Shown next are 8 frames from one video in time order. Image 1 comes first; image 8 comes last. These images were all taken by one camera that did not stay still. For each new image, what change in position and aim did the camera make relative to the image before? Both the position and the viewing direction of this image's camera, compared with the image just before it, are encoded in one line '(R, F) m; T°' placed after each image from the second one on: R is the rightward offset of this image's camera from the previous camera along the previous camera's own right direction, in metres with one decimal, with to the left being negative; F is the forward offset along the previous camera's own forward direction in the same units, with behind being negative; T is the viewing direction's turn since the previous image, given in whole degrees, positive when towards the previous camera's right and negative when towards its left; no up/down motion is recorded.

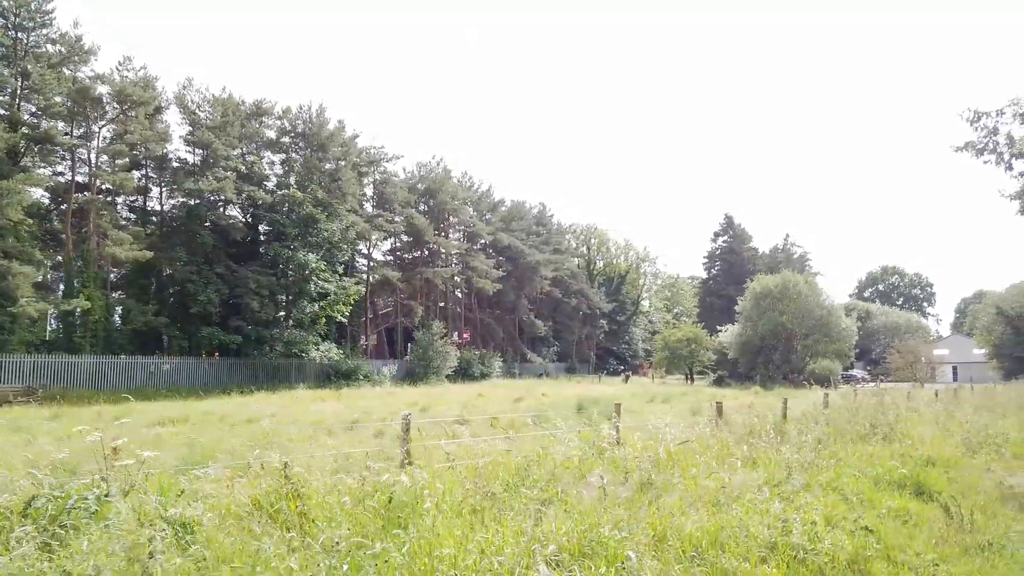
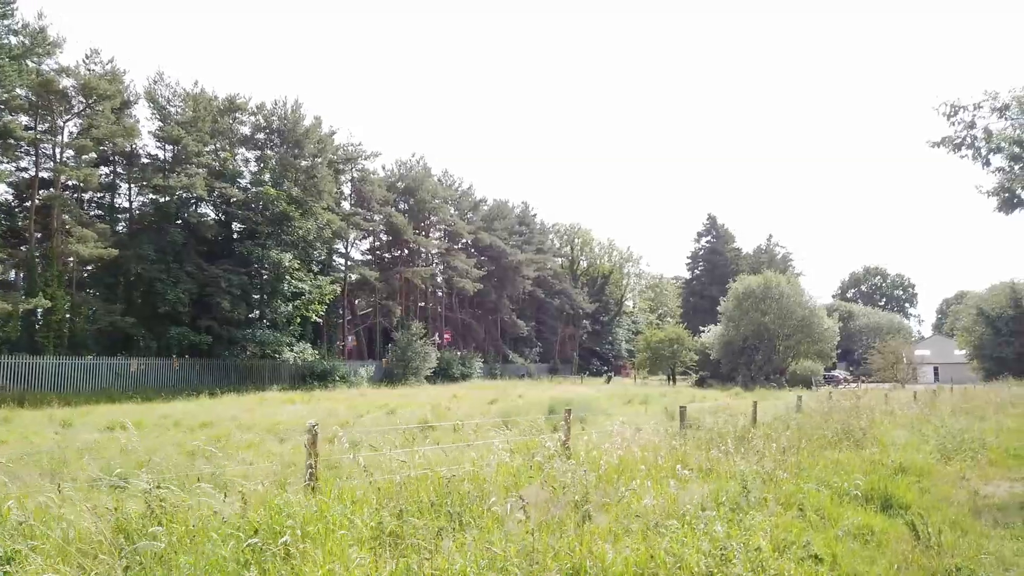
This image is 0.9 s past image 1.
(+0.4, +0.5) m; +1°
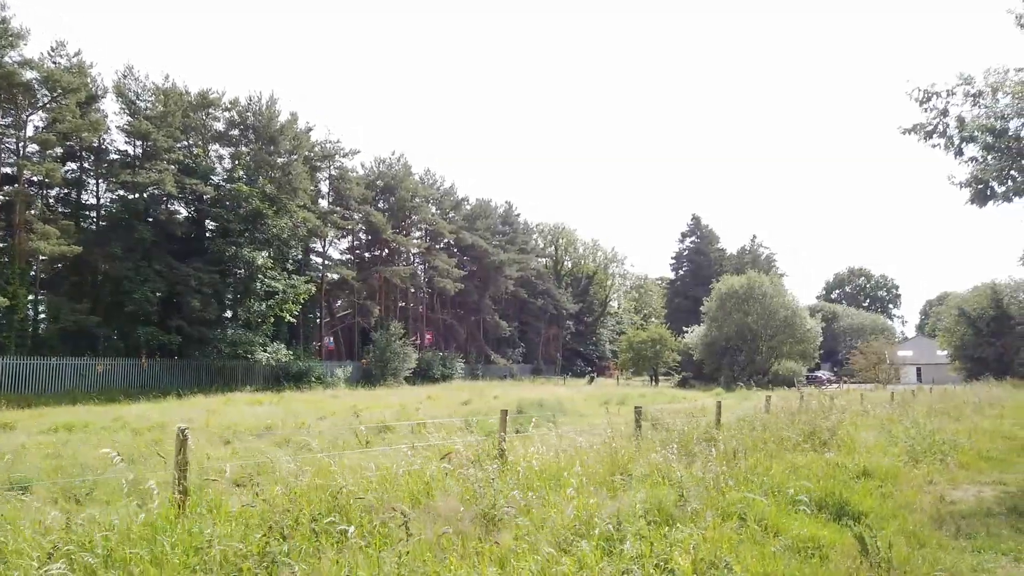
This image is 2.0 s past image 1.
(+0.5, +0.5) m; +1°
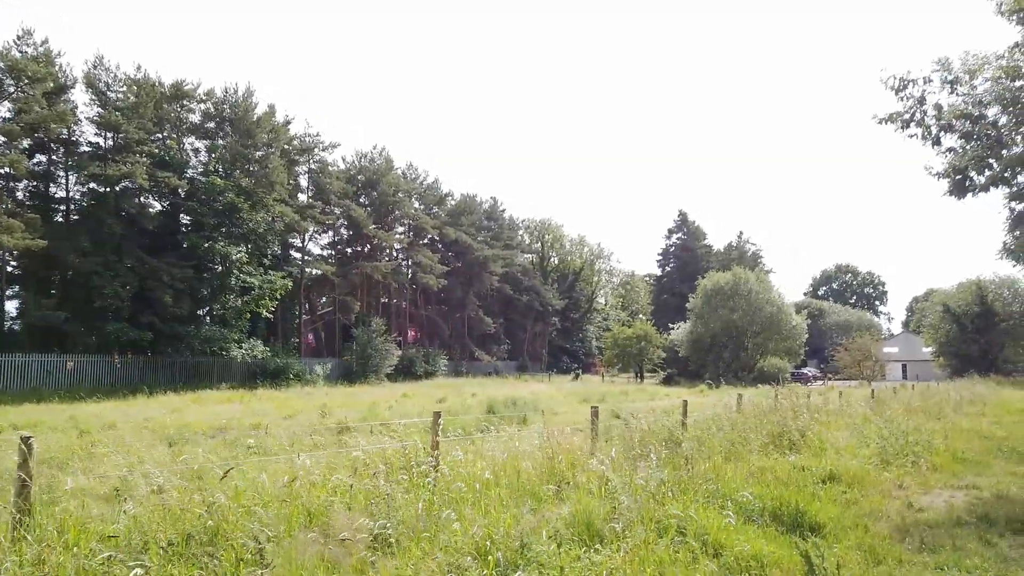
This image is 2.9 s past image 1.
(+0.5, +0.5) m; +1°
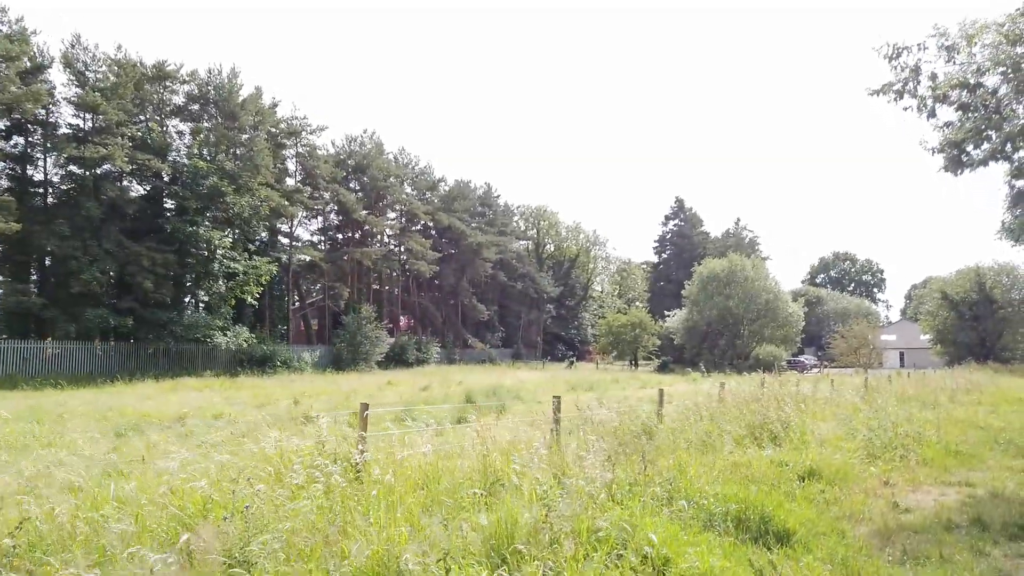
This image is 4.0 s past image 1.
(+0.5, +0.6) m; 0°
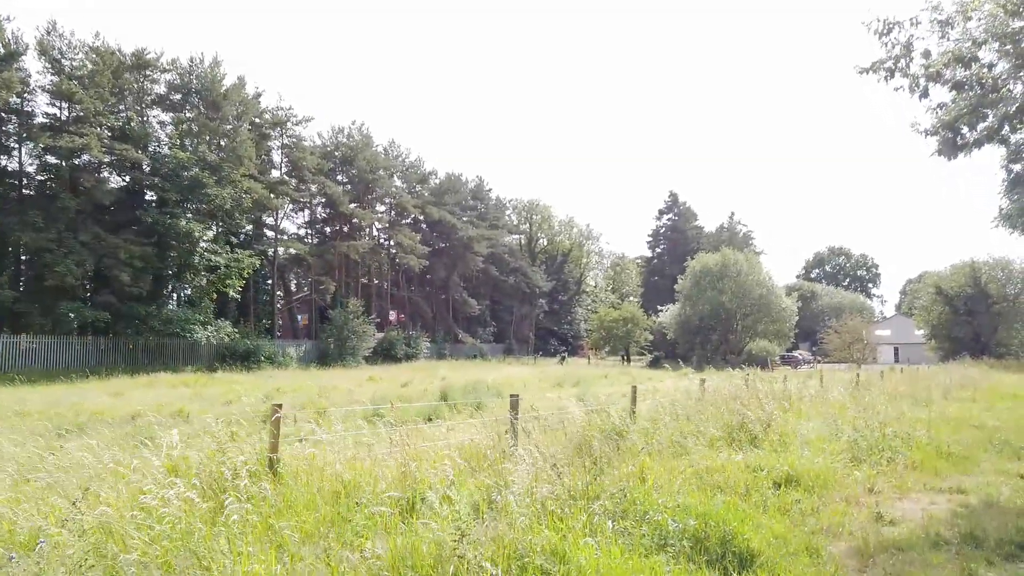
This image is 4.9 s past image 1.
(+0.4, +0.6) m; 0°
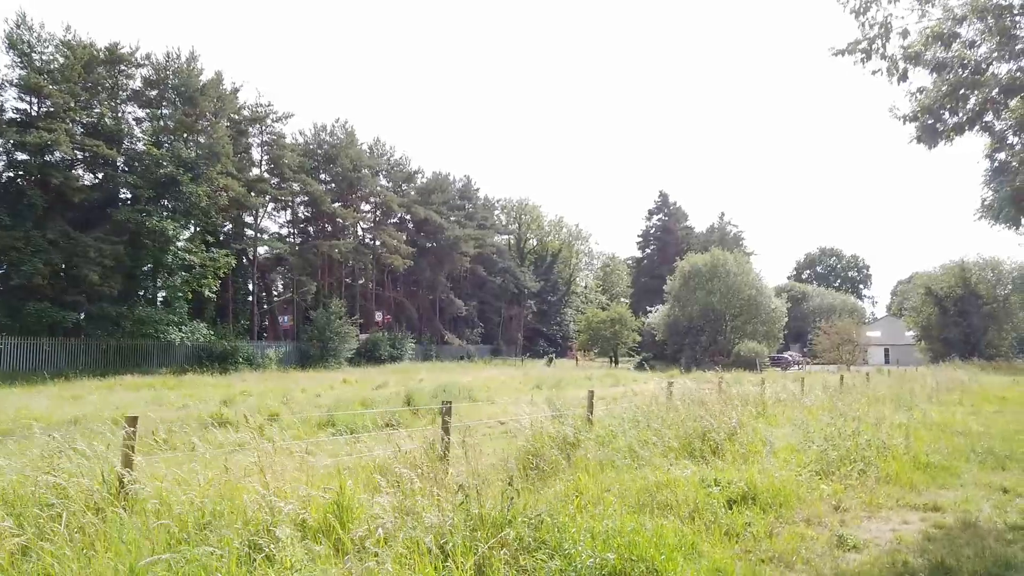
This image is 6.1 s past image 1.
(+0.5, +0.6) m; 0°
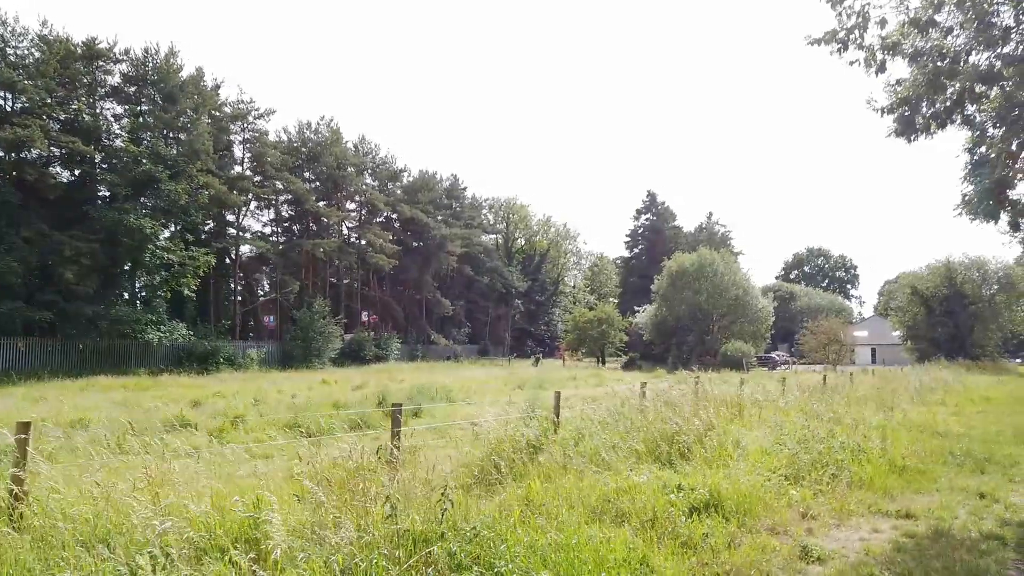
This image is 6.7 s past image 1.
(+0.3, +0.3) m; +1°
